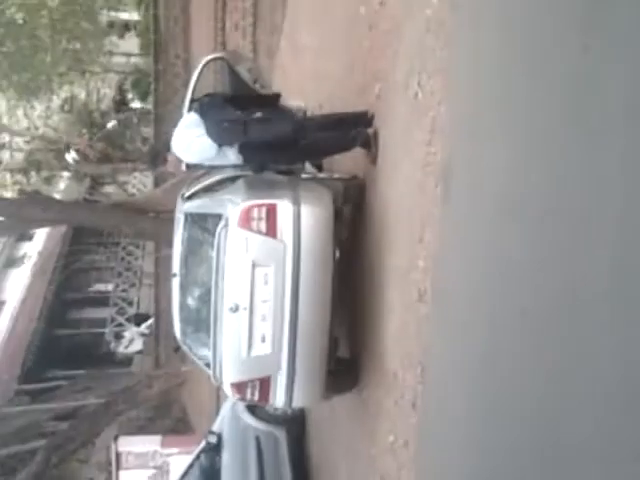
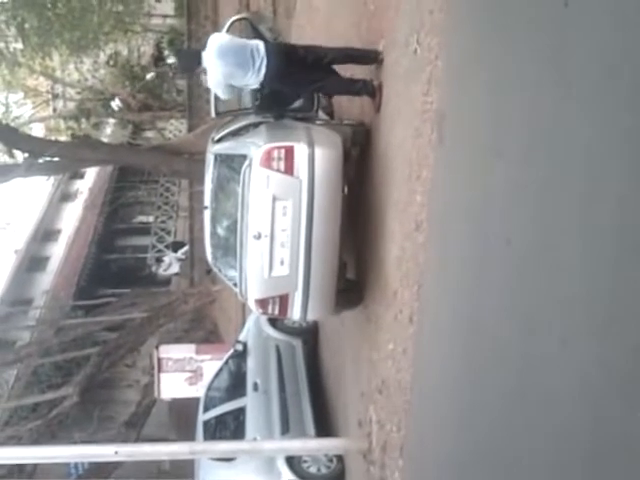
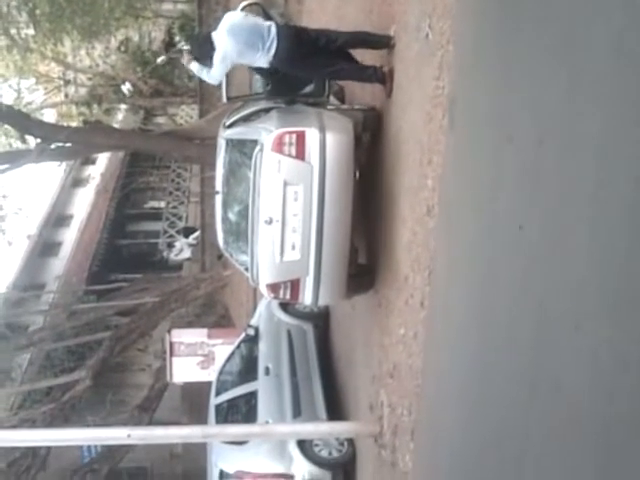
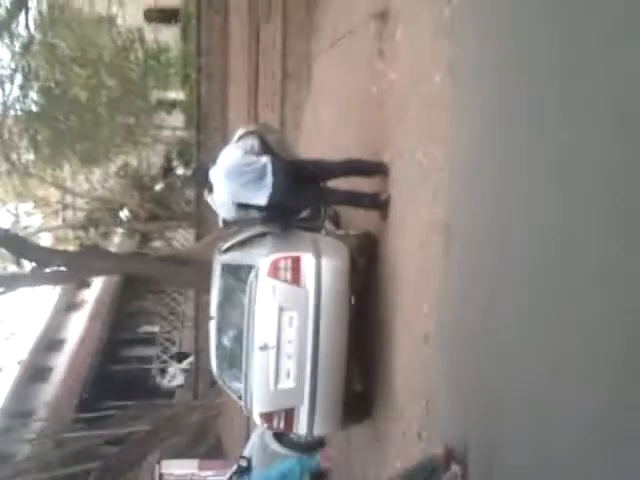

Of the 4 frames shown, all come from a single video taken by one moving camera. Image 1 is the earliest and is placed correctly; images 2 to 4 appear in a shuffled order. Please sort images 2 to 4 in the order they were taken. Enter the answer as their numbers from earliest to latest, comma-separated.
2, 3, 4
